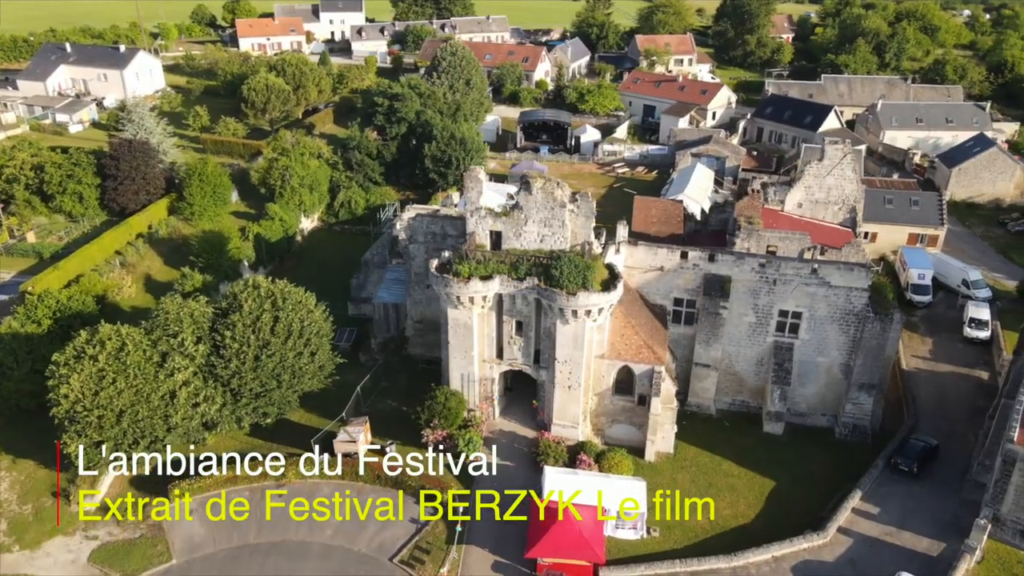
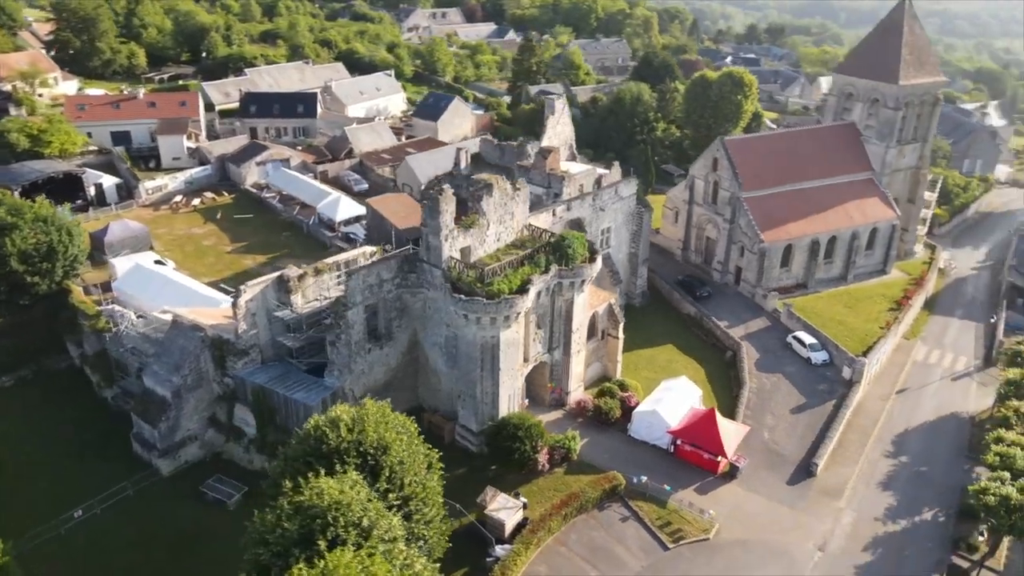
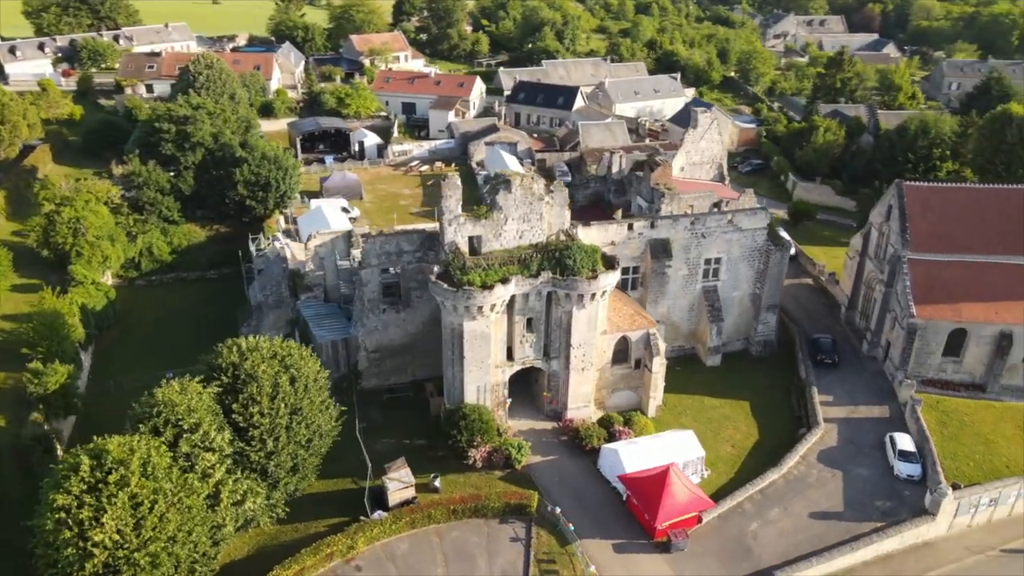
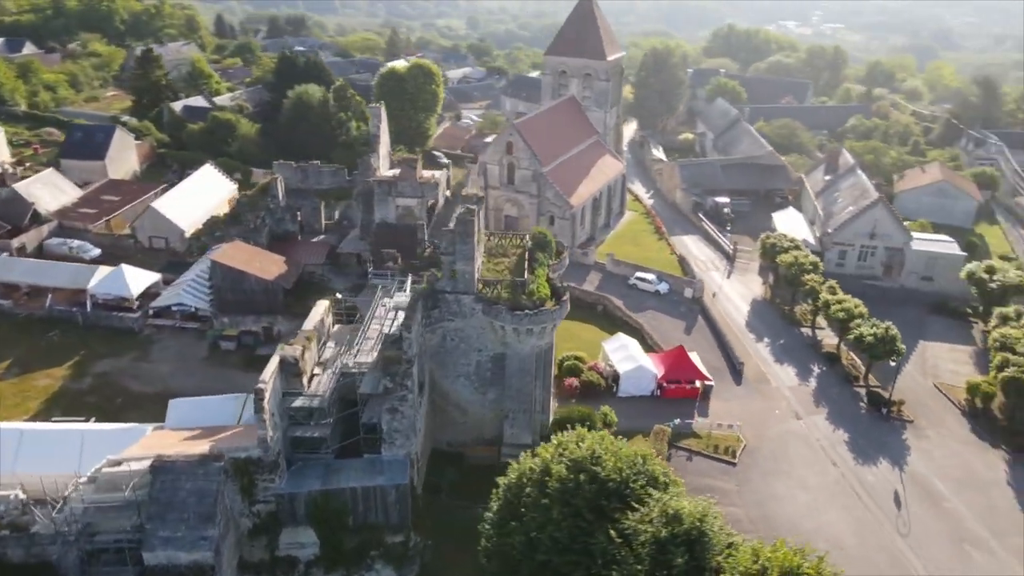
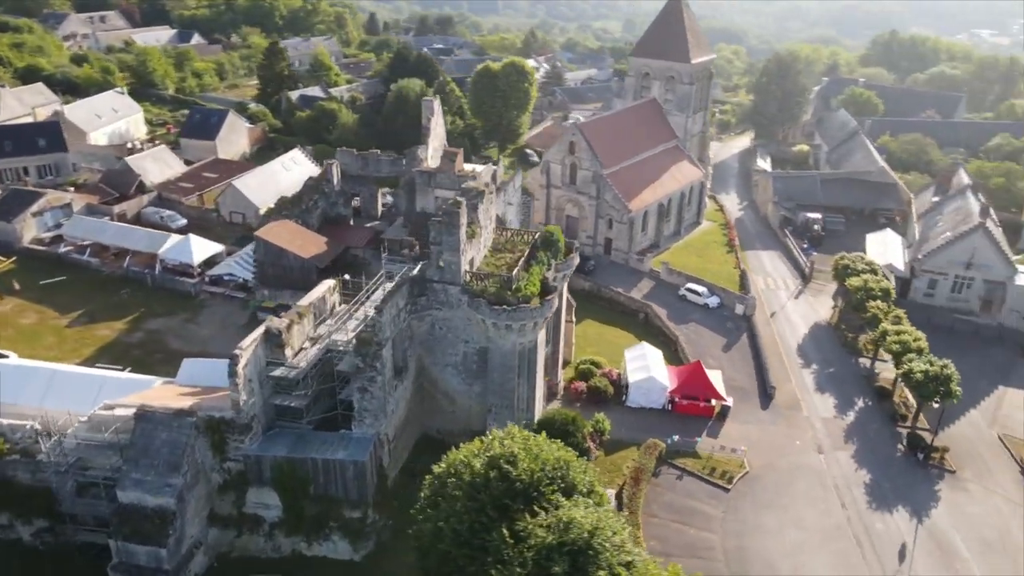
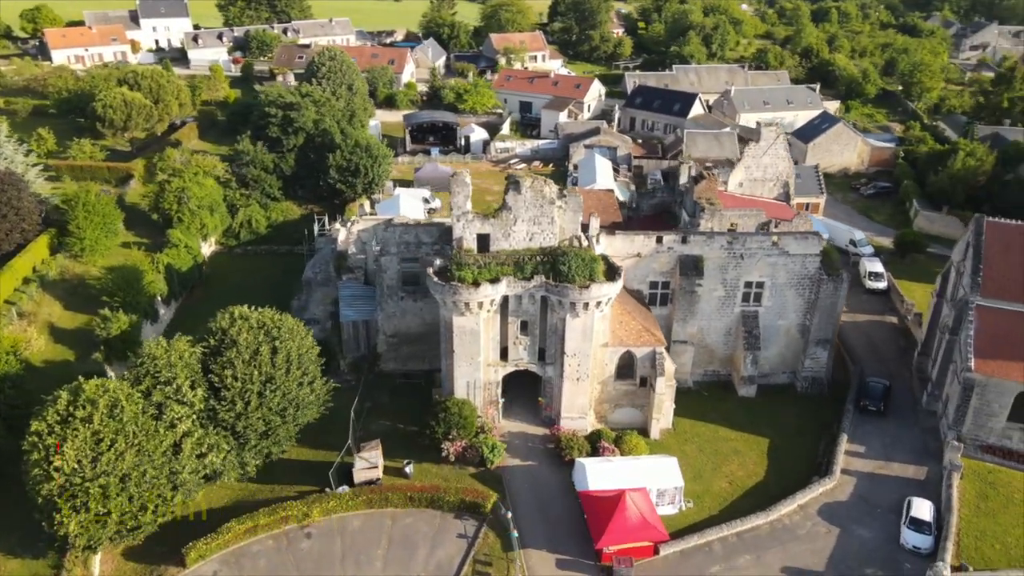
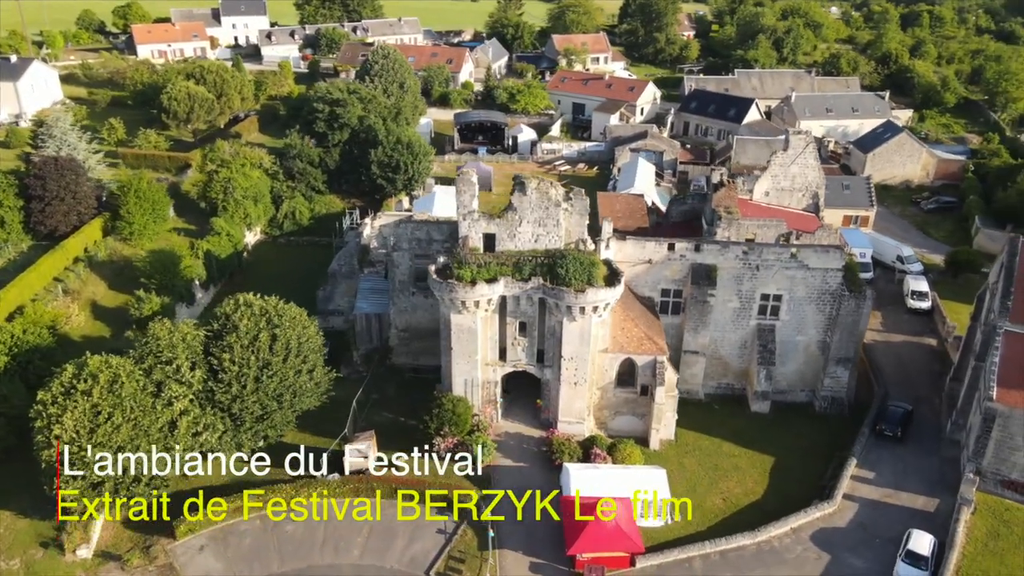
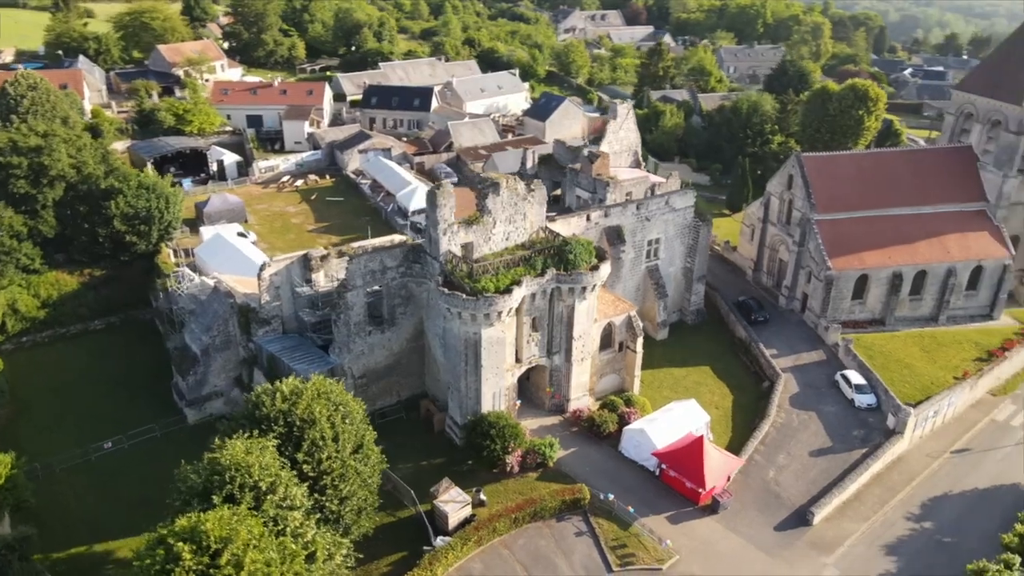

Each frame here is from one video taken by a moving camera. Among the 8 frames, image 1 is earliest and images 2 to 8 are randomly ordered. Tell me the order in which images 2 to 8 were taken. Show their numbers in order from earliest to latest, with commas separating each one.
7, 6, 3, 8, 2, 5, 4
